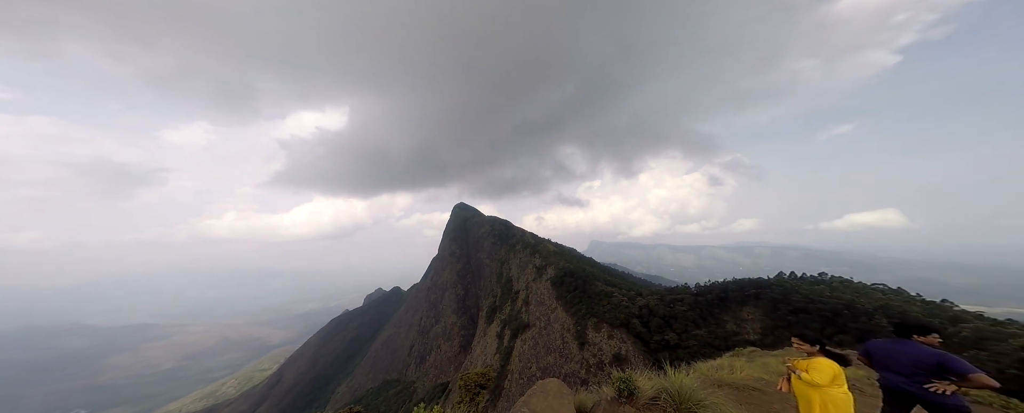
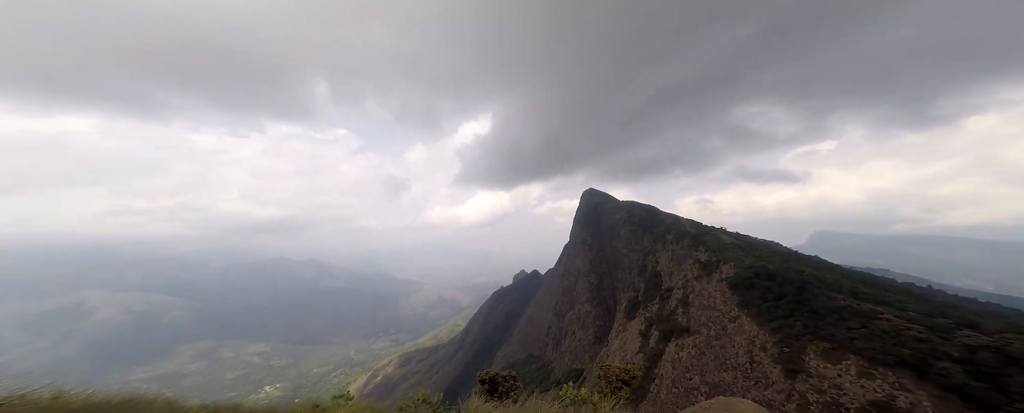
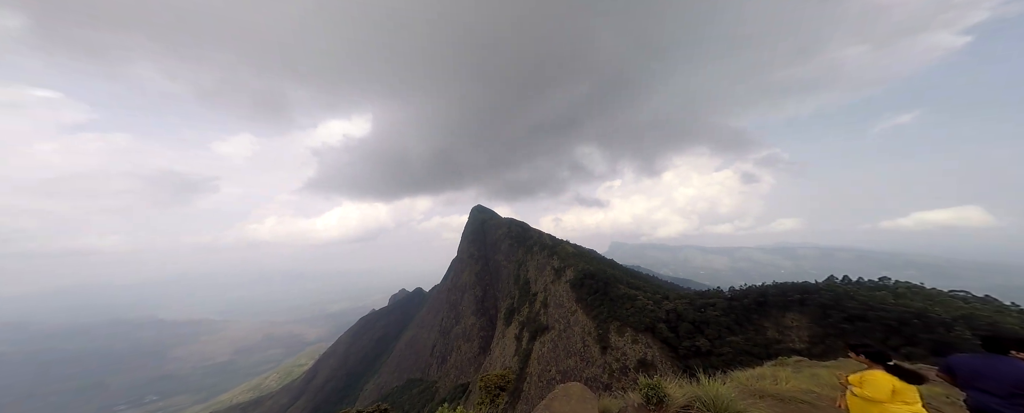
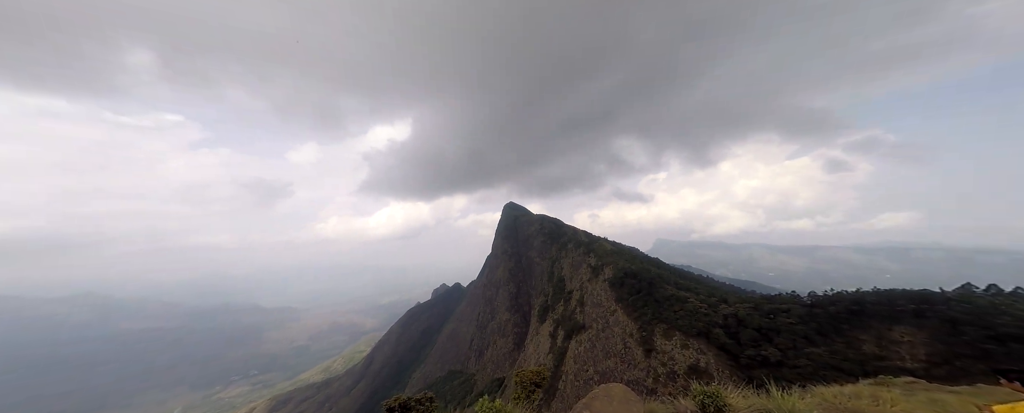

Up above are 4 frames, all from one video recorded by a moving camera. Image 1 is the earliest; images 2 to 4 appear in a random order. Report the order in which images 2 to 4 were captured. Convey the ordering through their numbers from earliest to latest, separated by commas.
3, 4, 2
